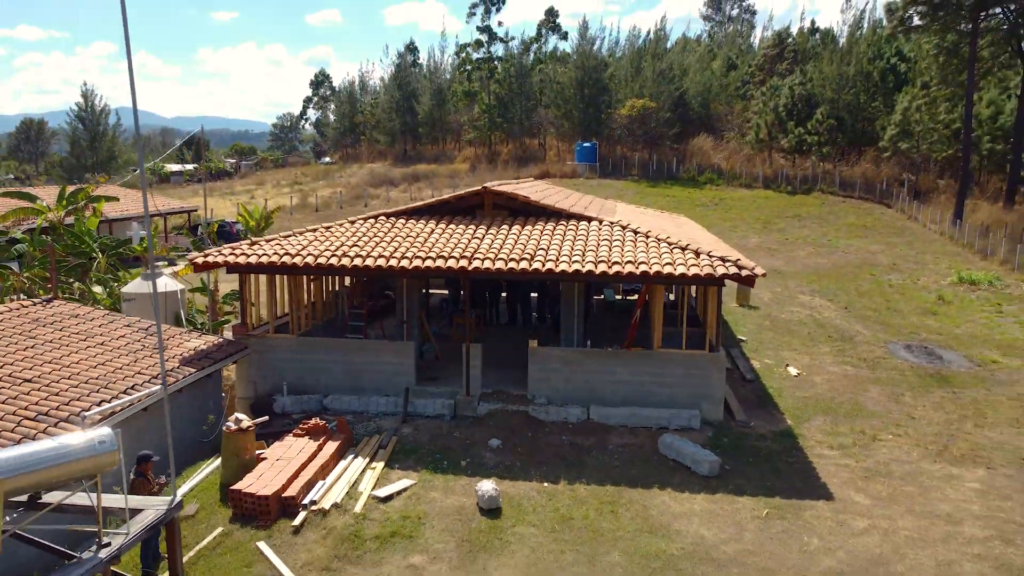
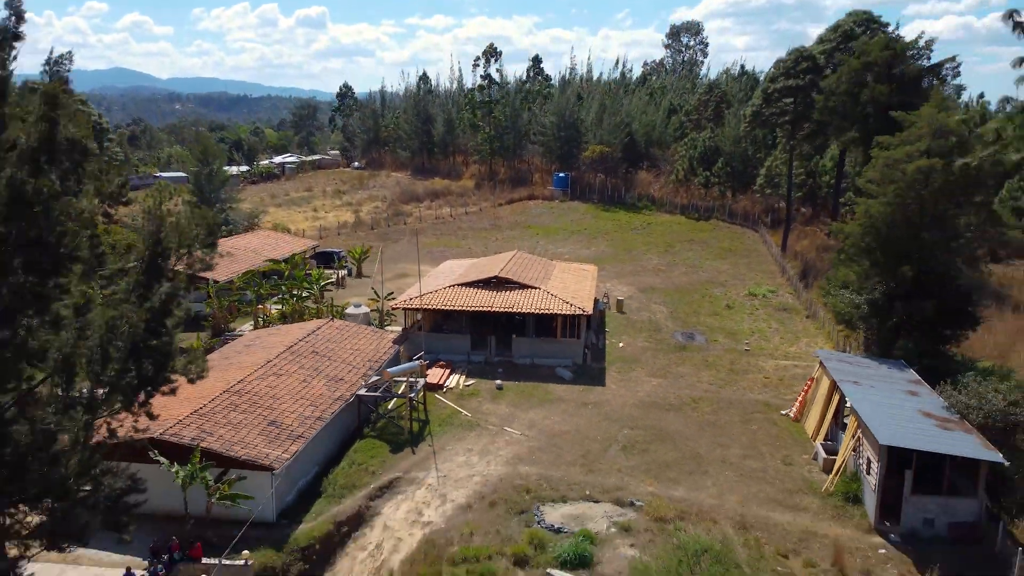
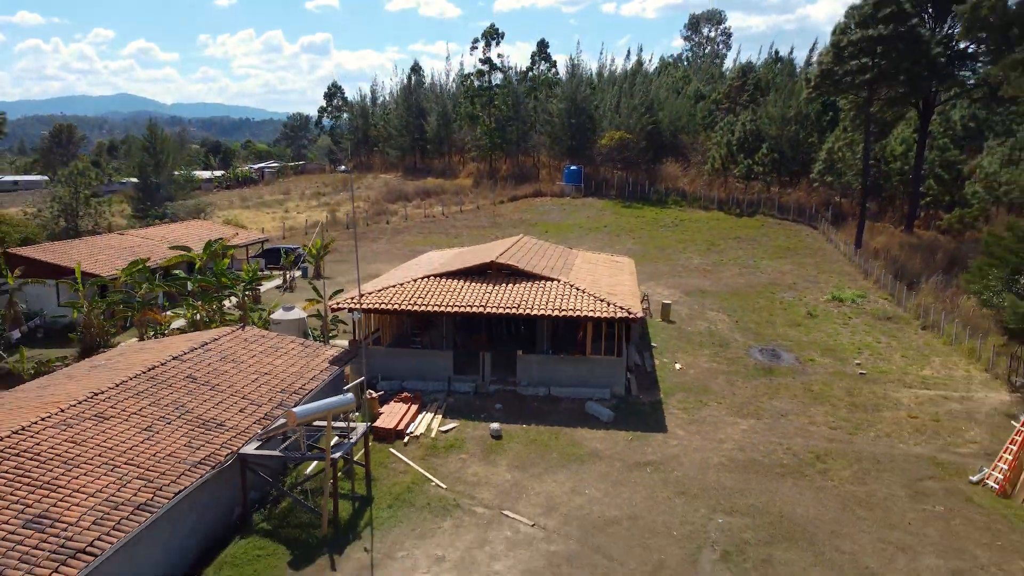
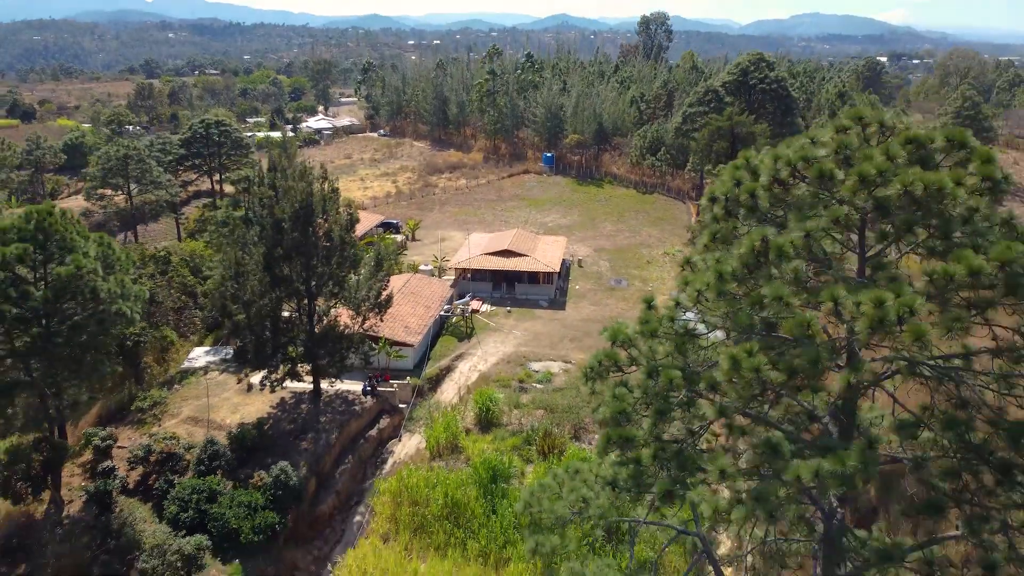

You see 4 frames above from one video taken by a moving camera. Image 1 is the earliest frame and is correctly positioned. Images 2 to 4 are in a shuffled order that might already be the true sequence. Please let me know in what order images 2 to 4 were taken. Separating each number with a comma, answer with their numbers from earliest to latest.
3, 2, 4
